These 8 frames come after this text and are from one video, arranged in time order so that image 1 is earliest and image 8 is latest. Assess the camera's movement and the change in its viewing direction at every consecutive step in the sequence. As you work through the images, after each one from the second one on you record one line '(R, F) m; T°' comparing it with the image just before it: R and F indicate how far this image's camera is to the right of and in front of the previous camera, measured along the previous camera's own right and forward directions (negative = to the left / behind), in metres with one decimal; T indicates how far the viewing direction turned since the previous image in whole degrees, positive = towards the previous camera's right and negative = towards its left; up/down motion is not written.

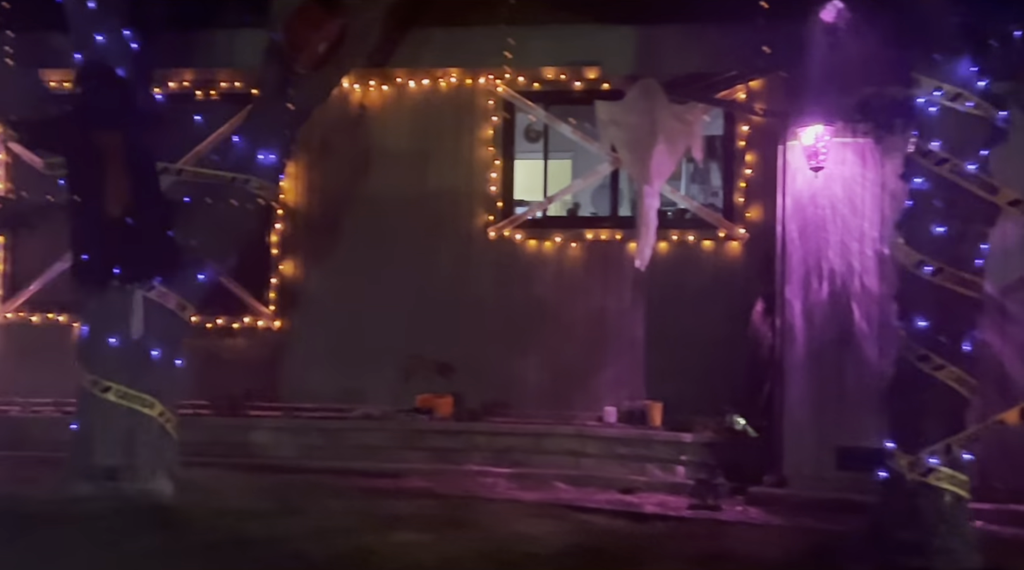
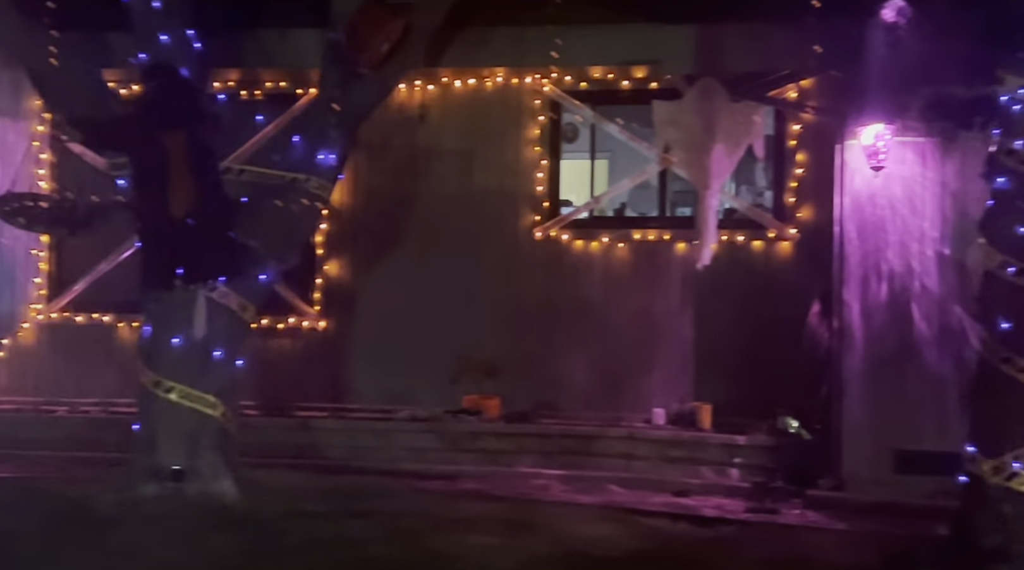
(-0.2, +0.1) m; -1°
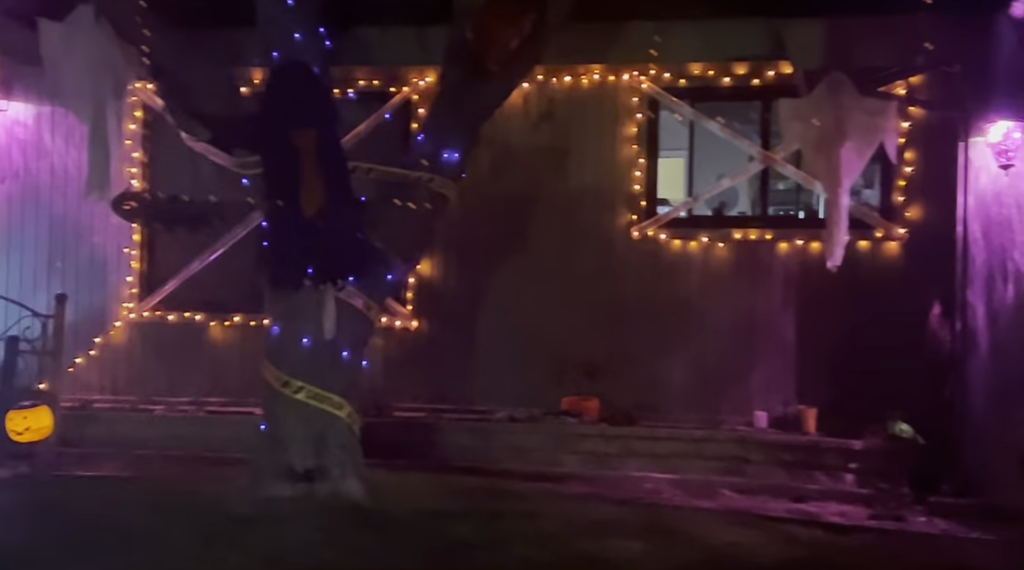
(-0.5, +0.1) m; -2°
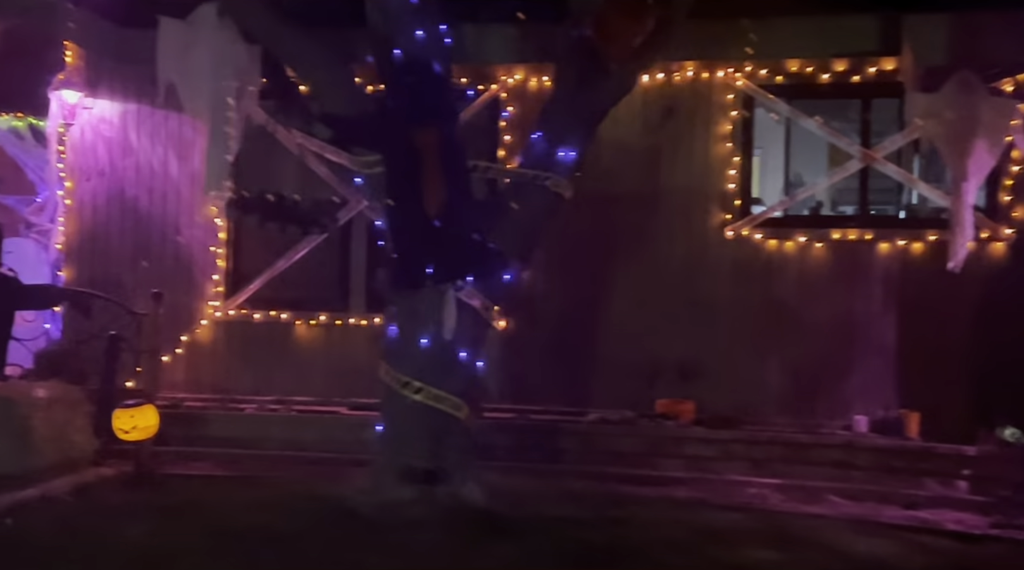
(-0.4, +0.1) m; -2°
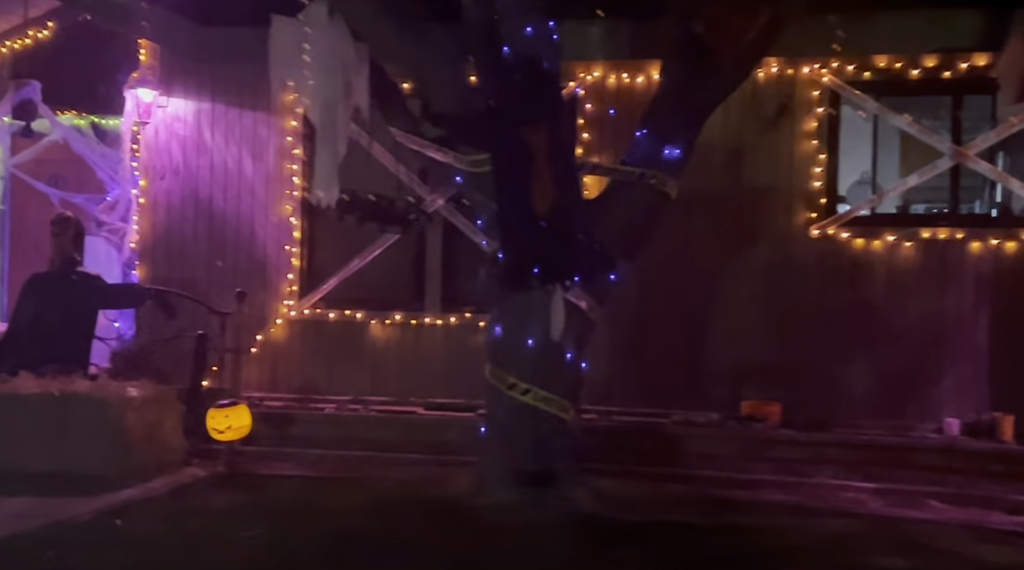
(-0.4, +0.1) m; -2°
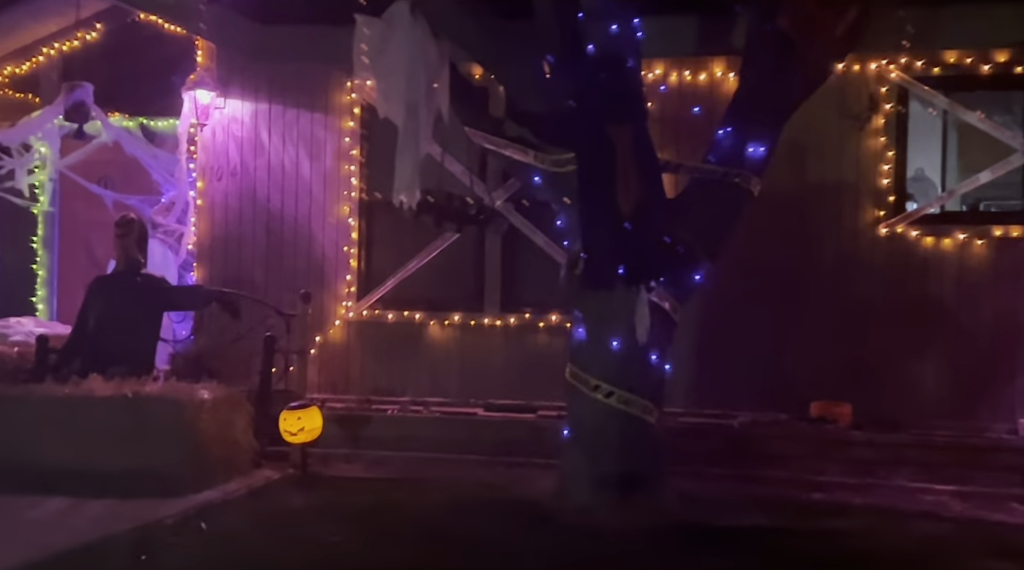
(-0.3, +0.1) m; -1°
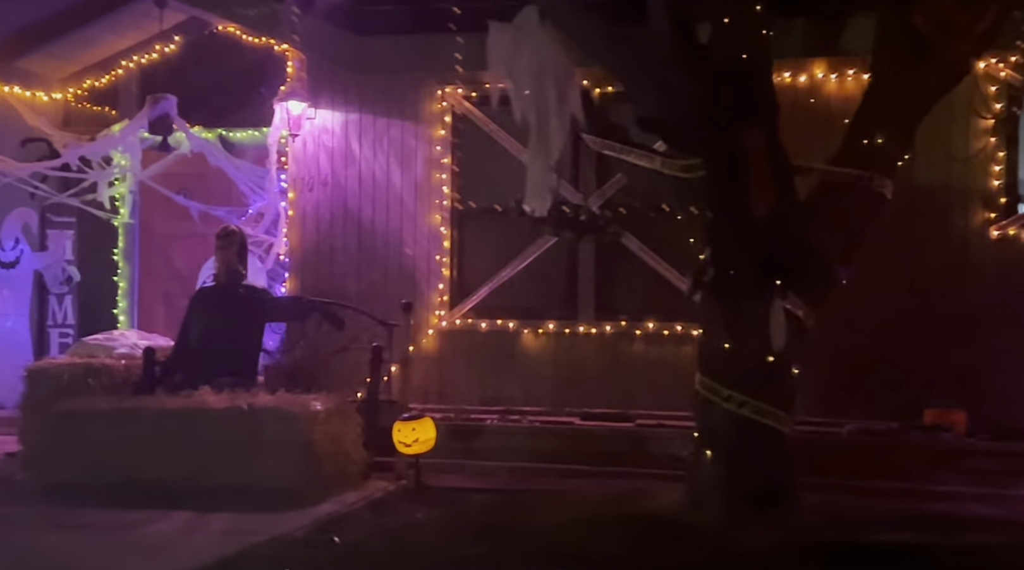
(-0.4, +0.1) m; -2°
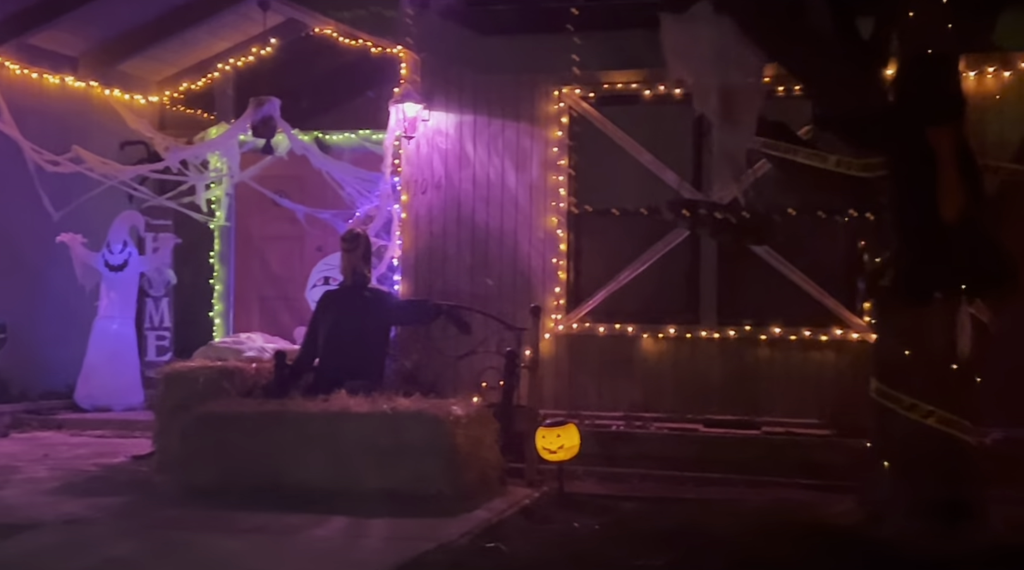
(-0.5, +0.1) m; -3°
